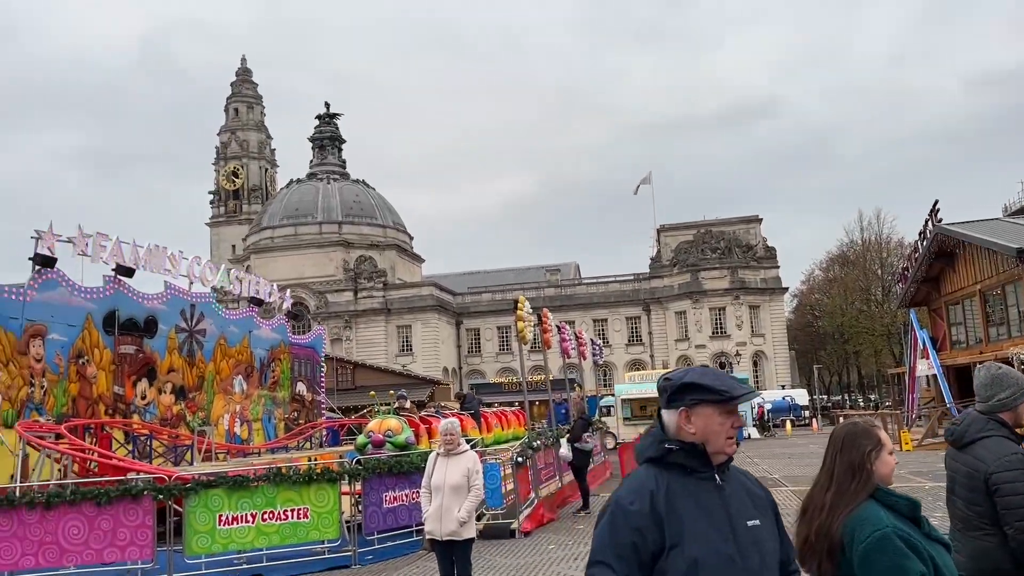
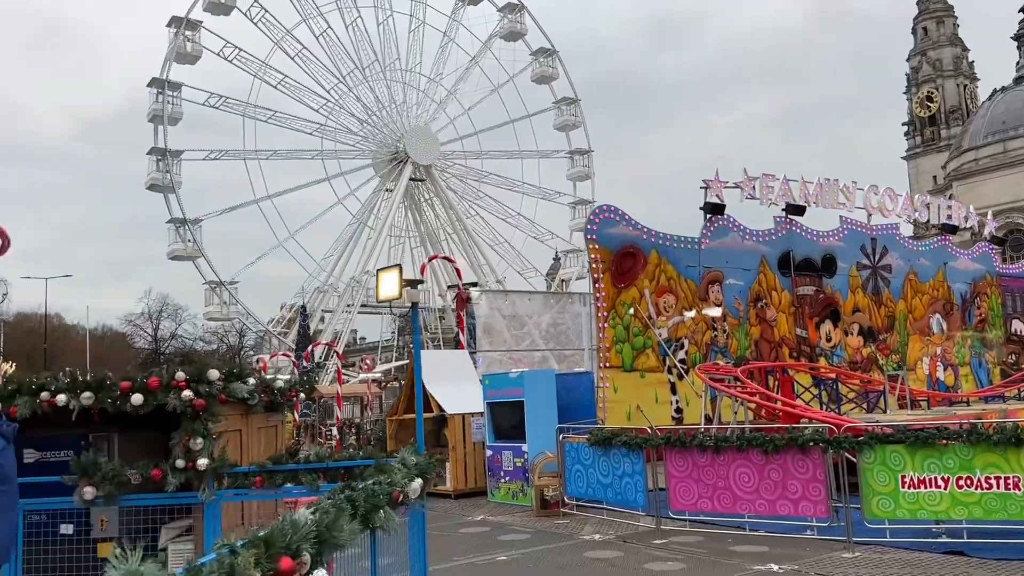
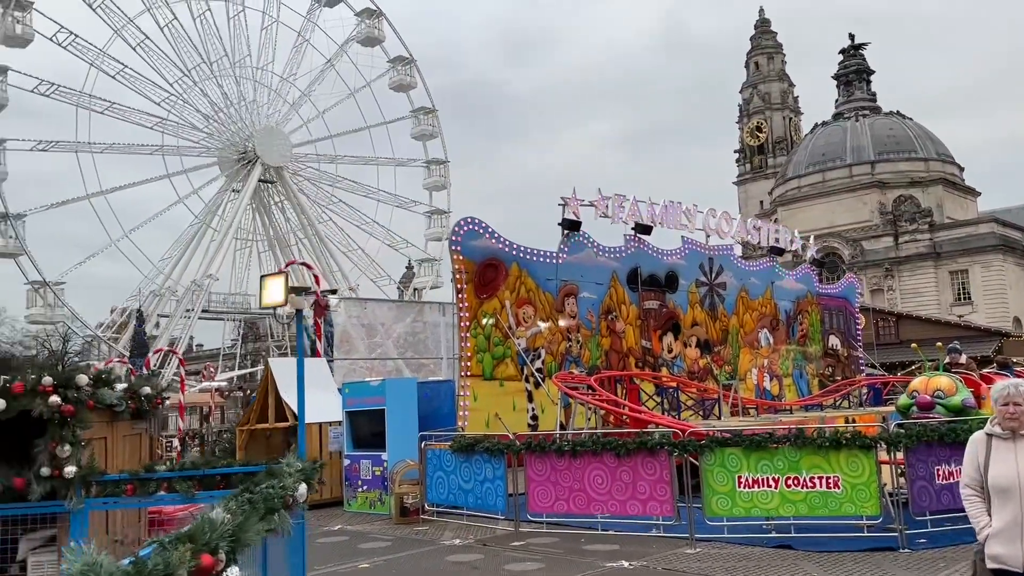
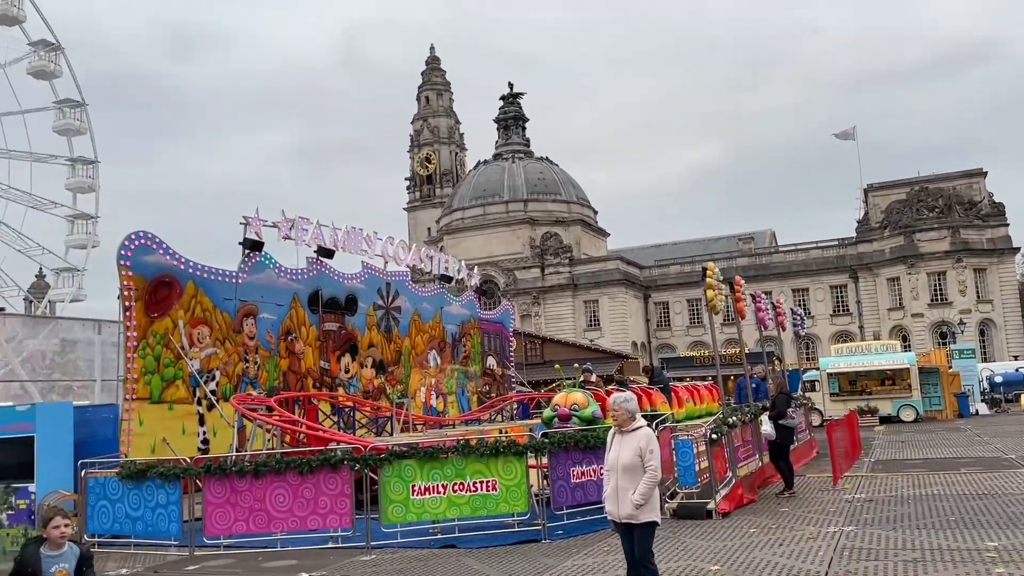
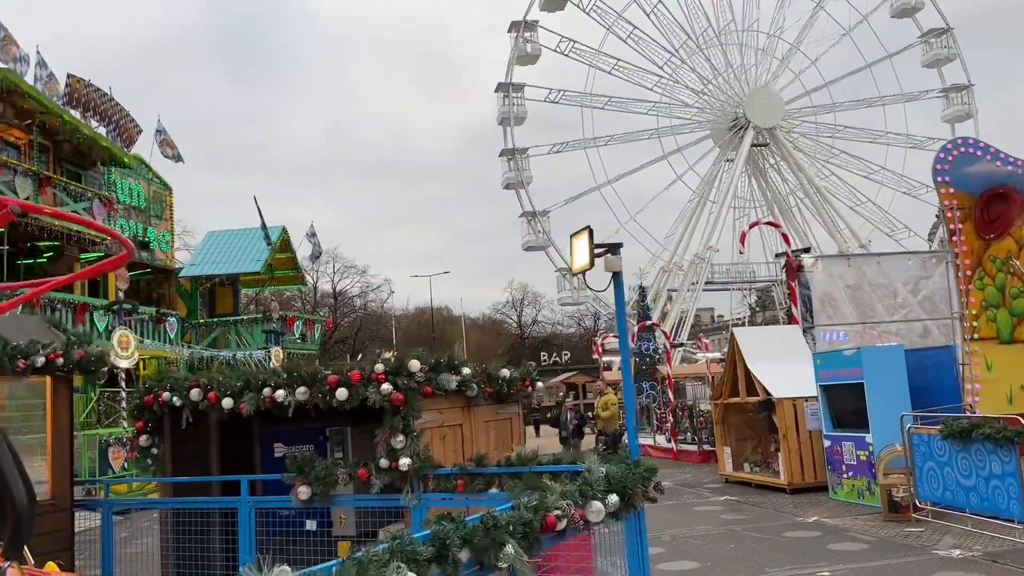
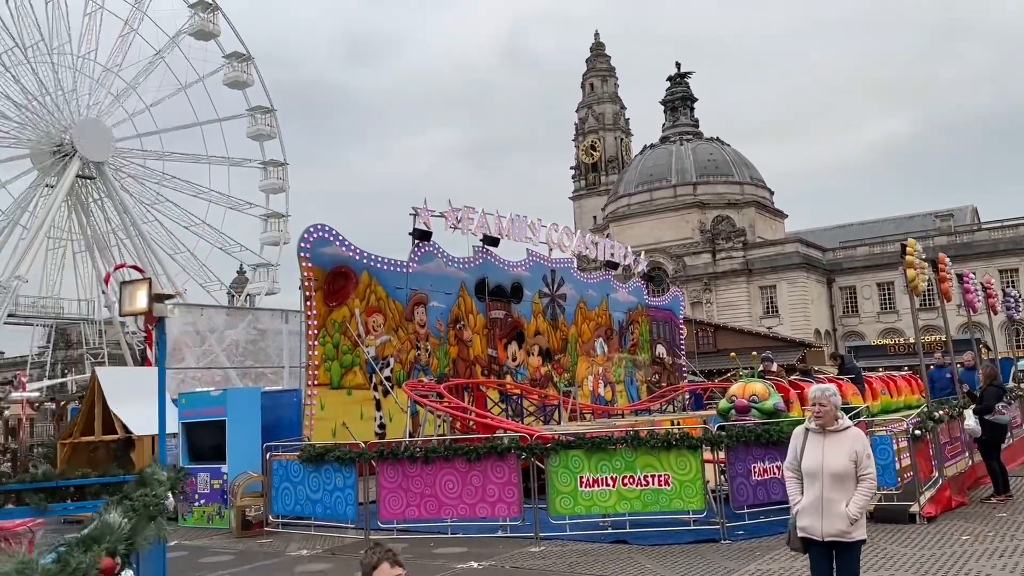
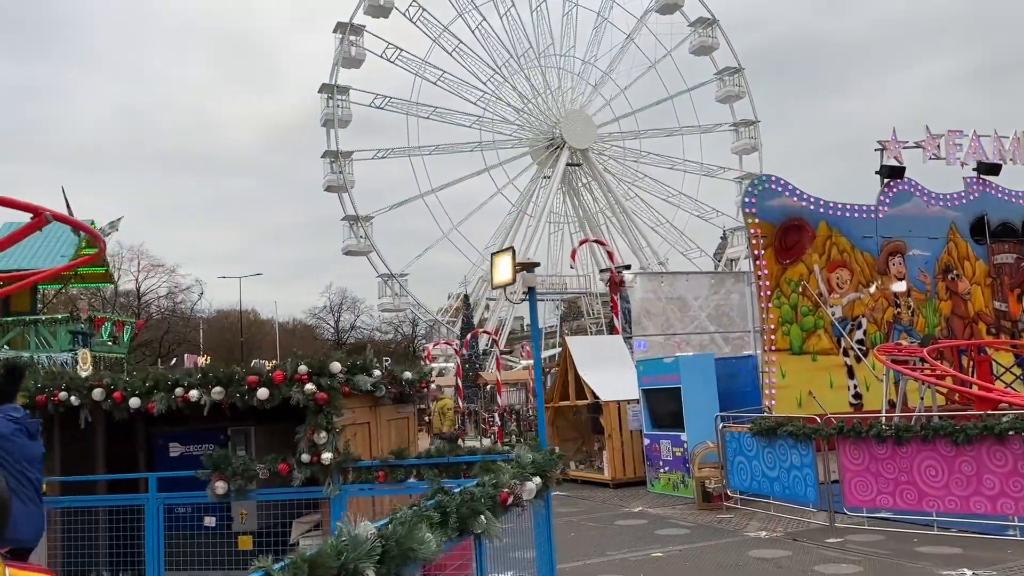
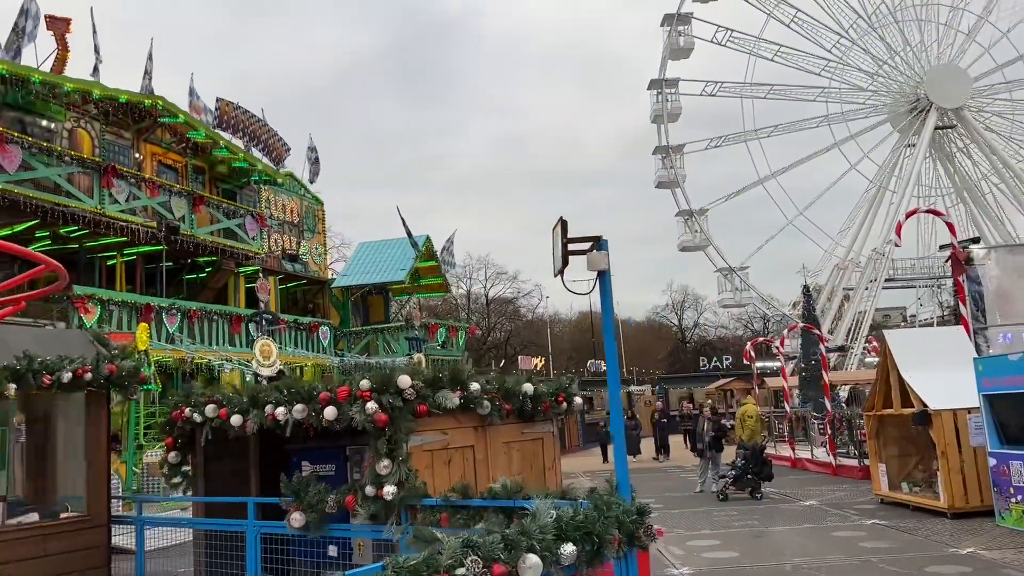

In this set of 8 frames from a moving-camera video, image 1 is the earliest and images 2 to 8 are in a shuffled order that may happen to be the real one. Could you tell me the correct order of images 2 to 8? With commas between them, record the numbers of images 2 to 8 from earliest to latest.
4, 6, 3, 2, 7, 5, 8
